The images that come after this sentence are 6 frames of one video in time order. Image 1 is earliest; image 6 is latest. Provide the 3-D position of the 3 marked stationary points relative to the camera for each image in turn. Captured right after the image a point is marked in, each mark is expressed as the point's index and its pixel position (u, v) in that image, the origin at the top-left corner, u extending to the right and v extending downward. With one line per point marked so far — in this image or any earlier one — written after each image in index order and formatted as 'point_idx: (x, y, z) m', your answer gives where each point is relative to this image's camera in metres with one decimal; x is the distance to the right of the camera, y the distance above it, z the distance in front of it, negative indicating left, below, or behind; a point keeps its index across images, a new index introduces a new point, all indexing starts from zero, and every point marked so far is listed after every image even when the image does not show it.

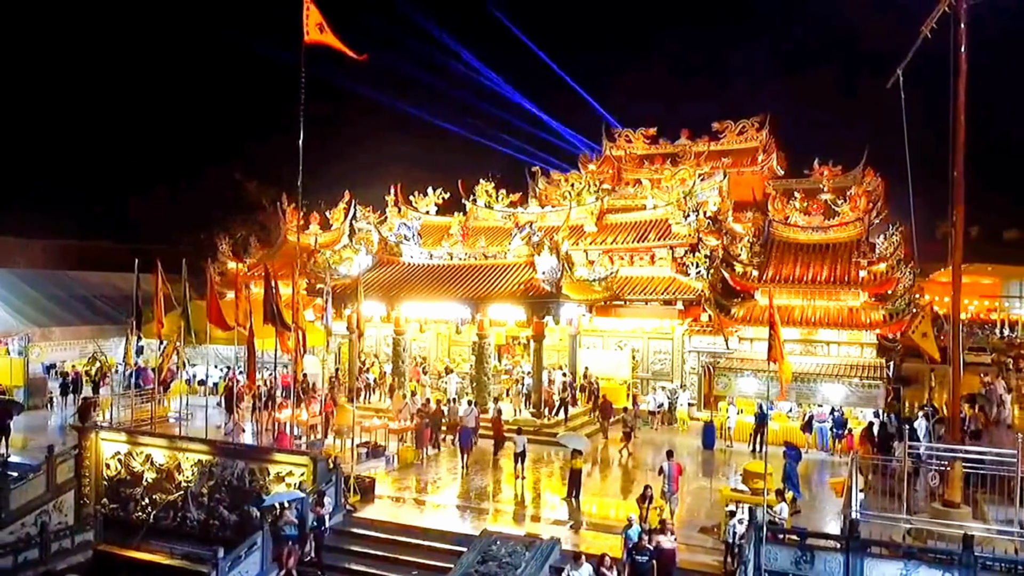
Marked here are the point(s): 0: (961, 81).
0: (+7.0, +3.2, +11.5) m
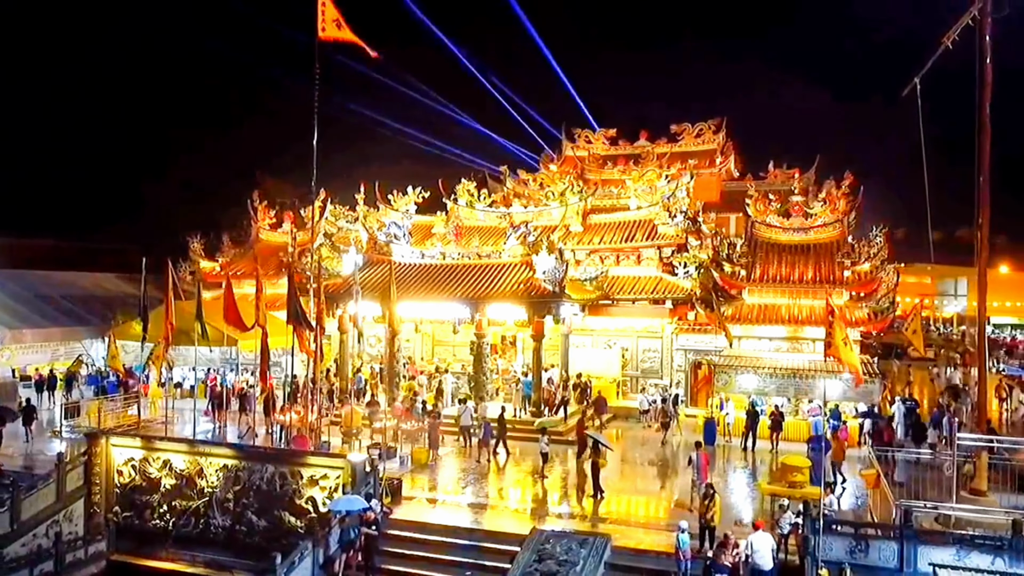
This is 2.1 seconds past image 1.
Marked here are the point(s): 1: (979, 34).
0: (+7.7, +3.2, +12.0) m
1: (+8.0, +4.3, +12.6) m
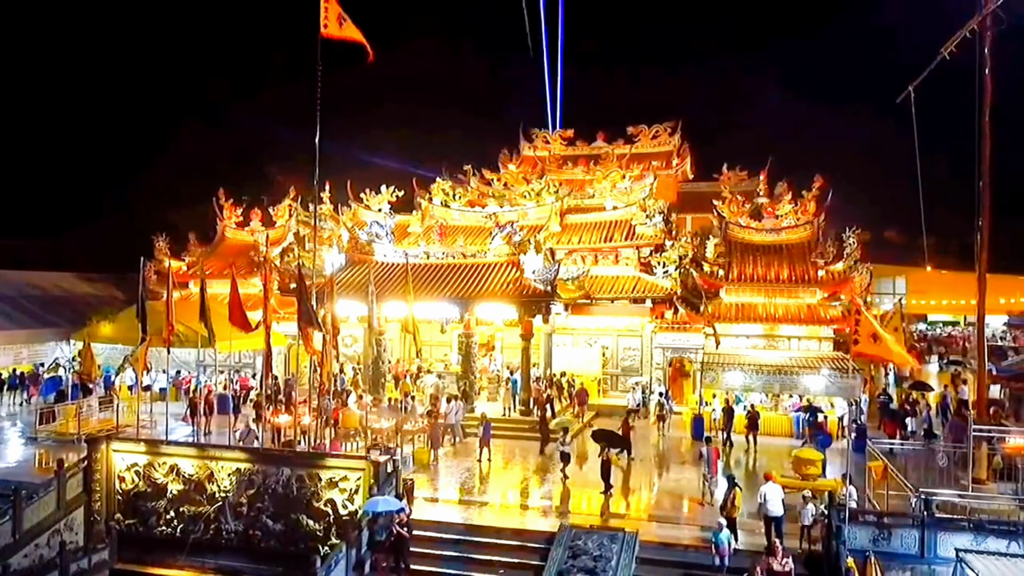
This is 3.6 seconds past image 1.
0: (+8.1, +3.2, +12.7) m
1: (+8.4, +4.3, +13.3) m
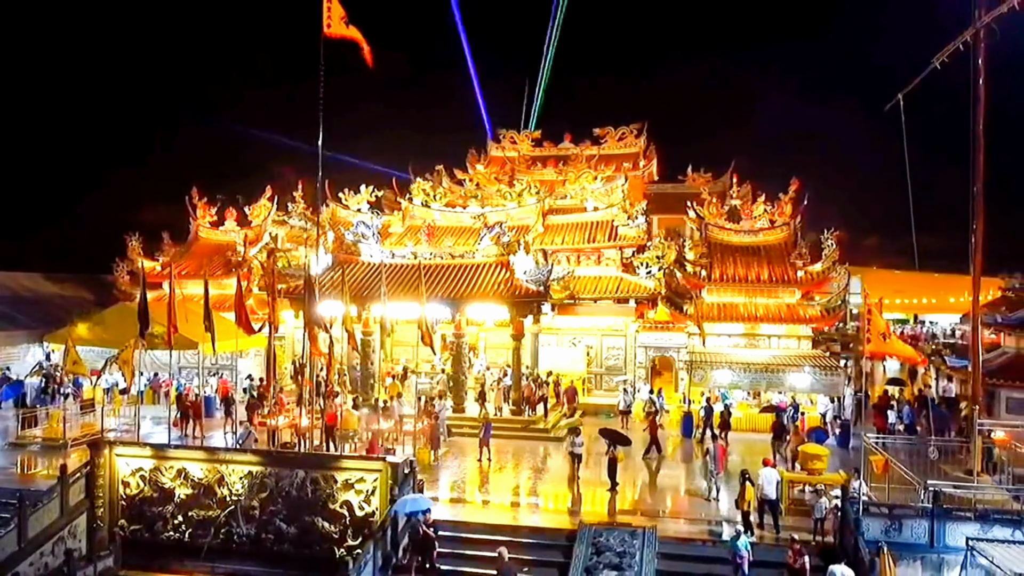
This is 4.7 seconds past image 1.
0: (+8.4, +3.2, +13.3) m
1: (+8.6, +4.3, +13.9) m
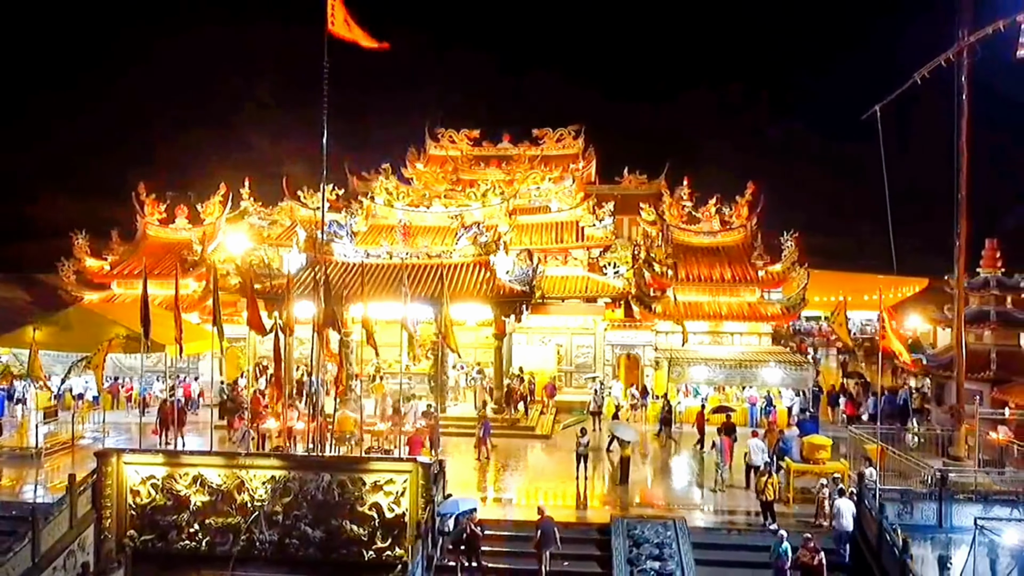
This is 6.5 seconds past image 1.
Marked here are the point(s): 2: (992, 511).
0: (+8.7, +3.2, +14.4) m
1: (+8.9, +4.3, +15.0) m
2: (+7.6, -3.6, +11.9) m
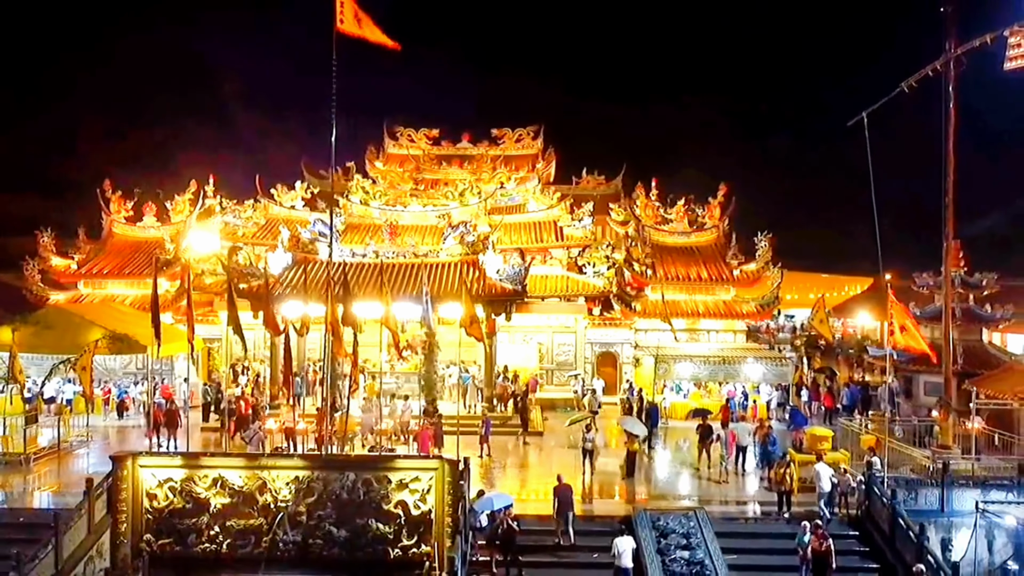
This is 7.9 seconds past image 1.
0: (+8.9, +3.2, +15.3) m
1: (+9.1, +4.4, +15.9) m
2: (+8.1, -3.5, +12.7) m
